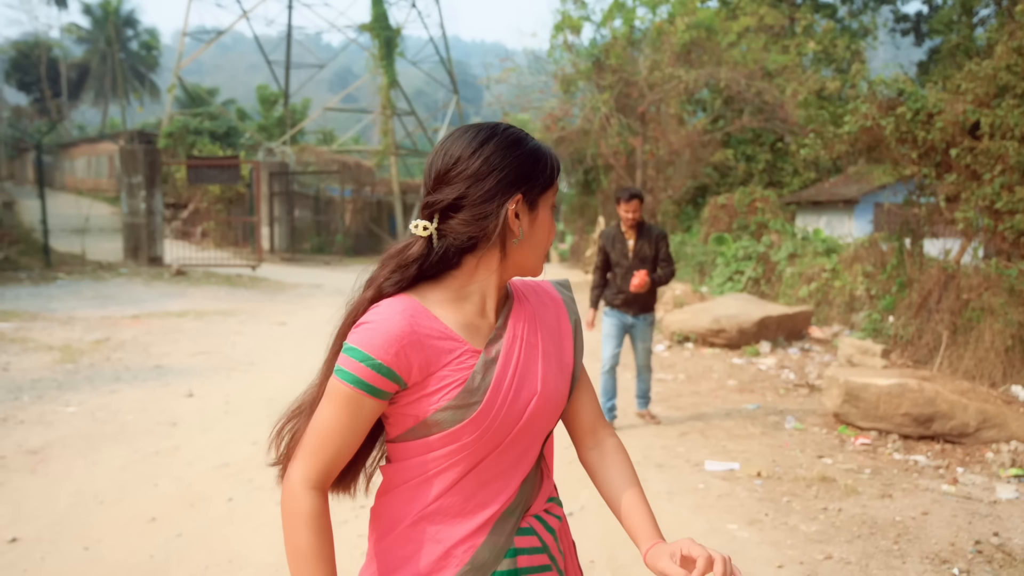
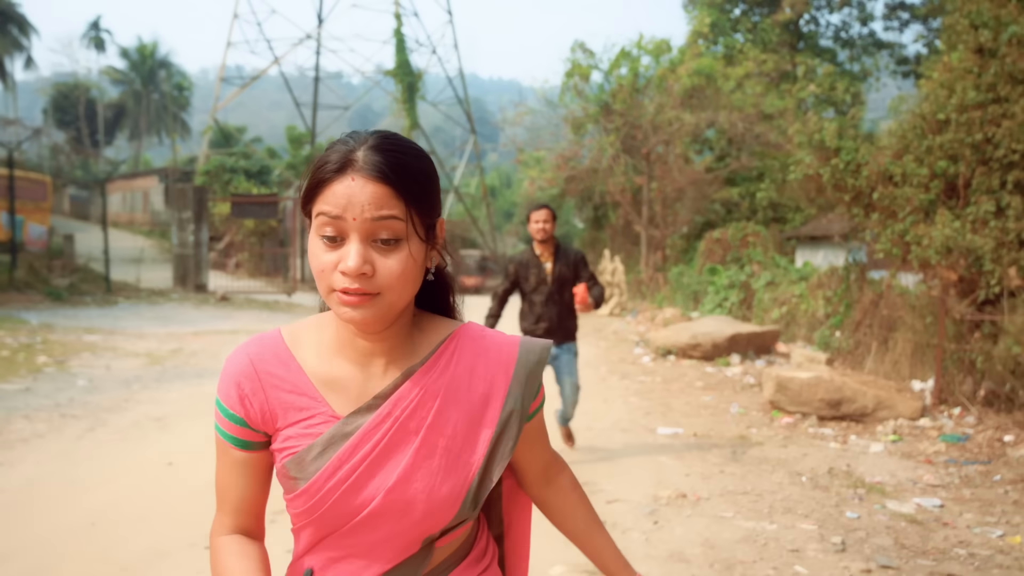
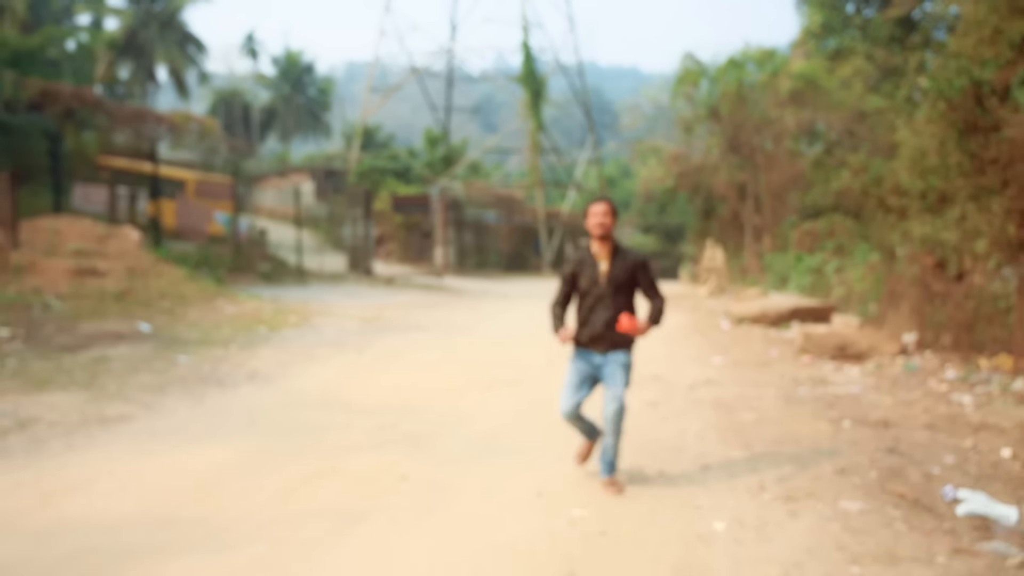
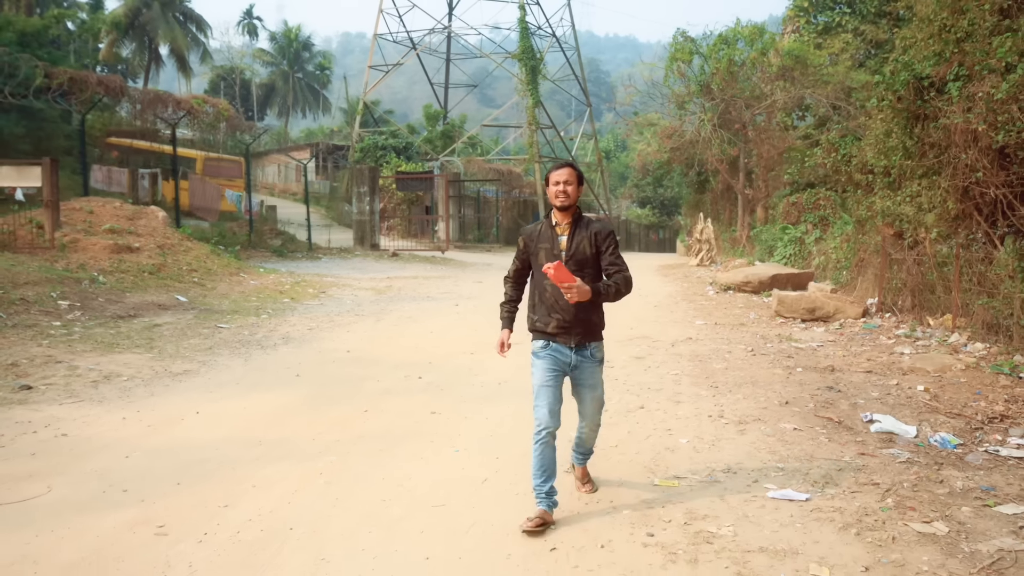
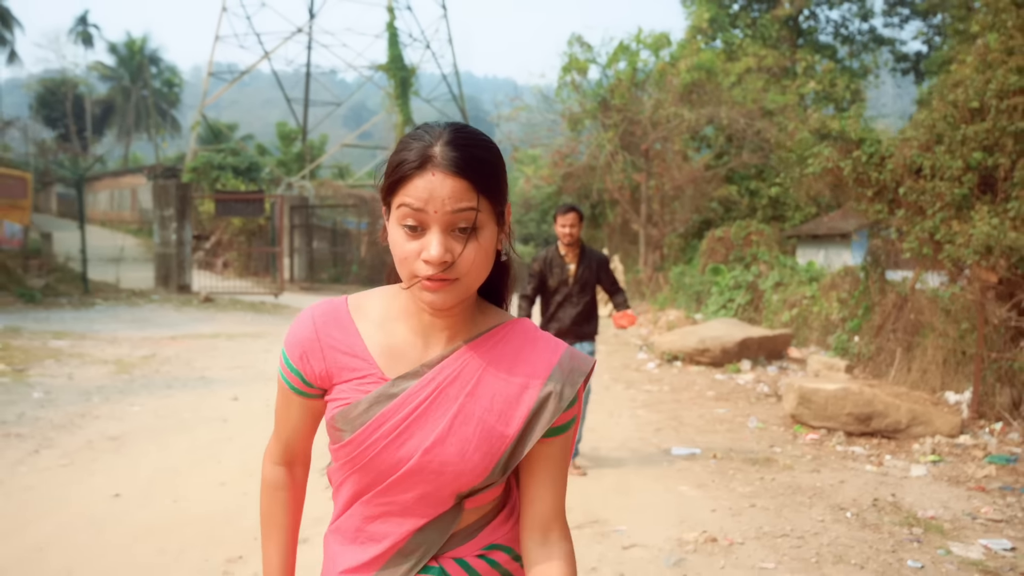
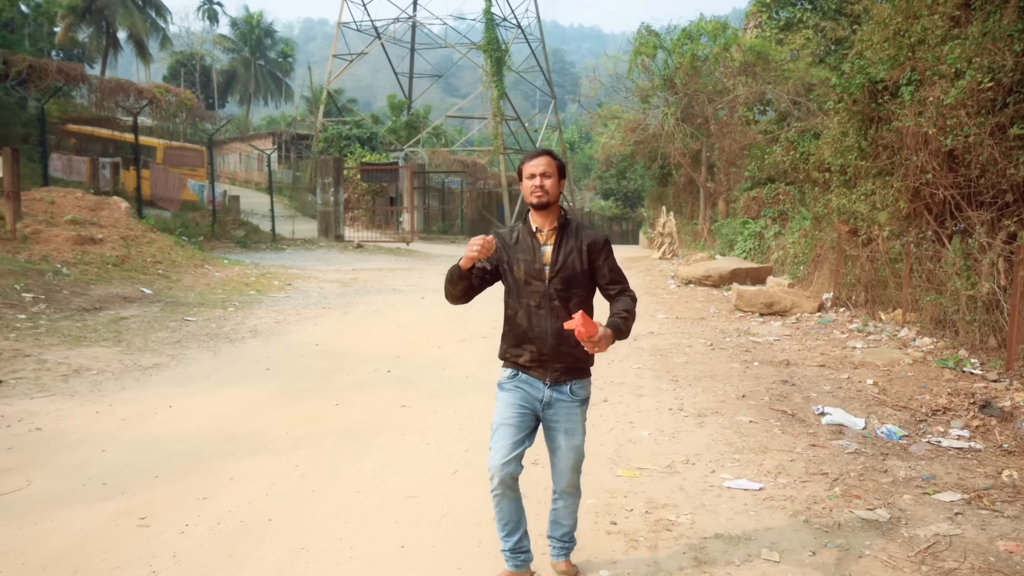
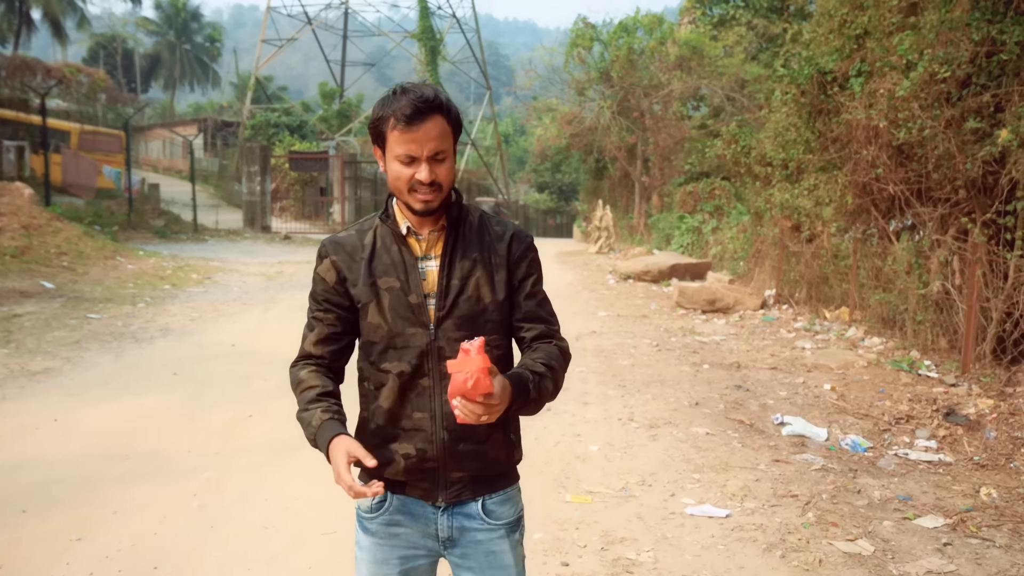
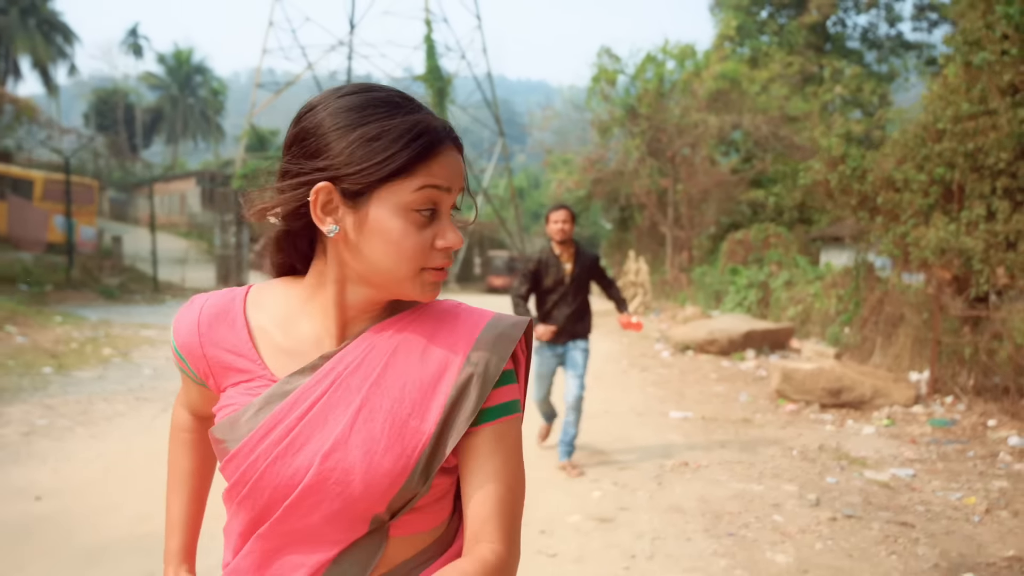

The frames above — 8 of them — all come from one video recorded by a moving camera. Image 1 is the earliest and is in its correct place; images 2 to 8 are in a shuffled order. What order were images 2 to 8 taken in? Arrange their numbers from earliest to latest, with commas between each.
5, 2, 8, 3, 4, 6, 7
